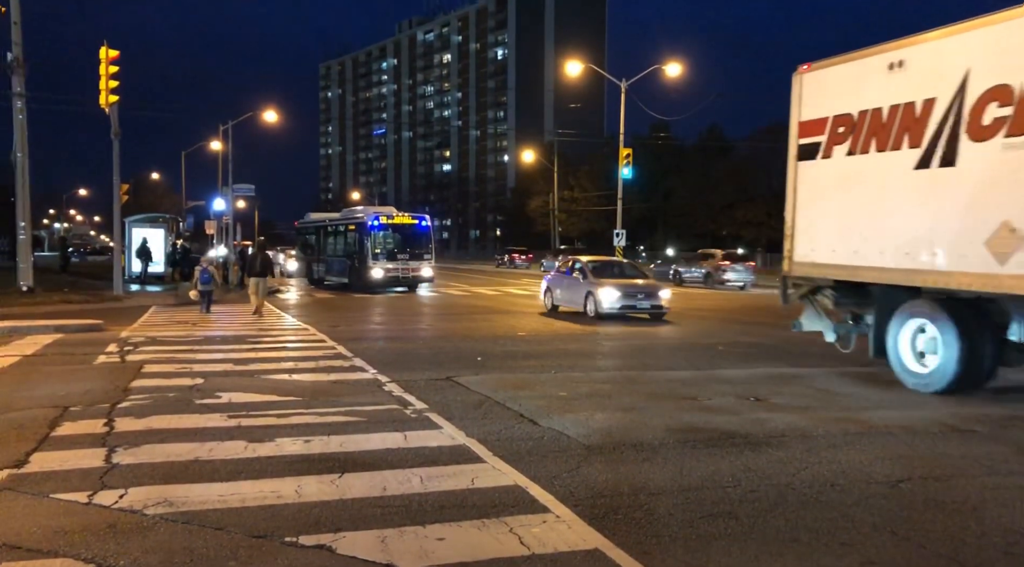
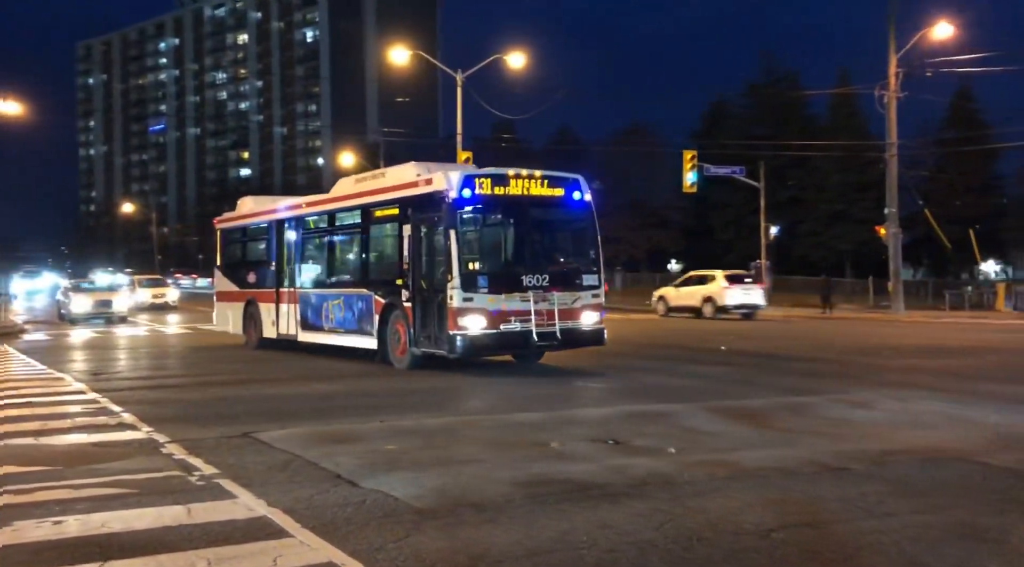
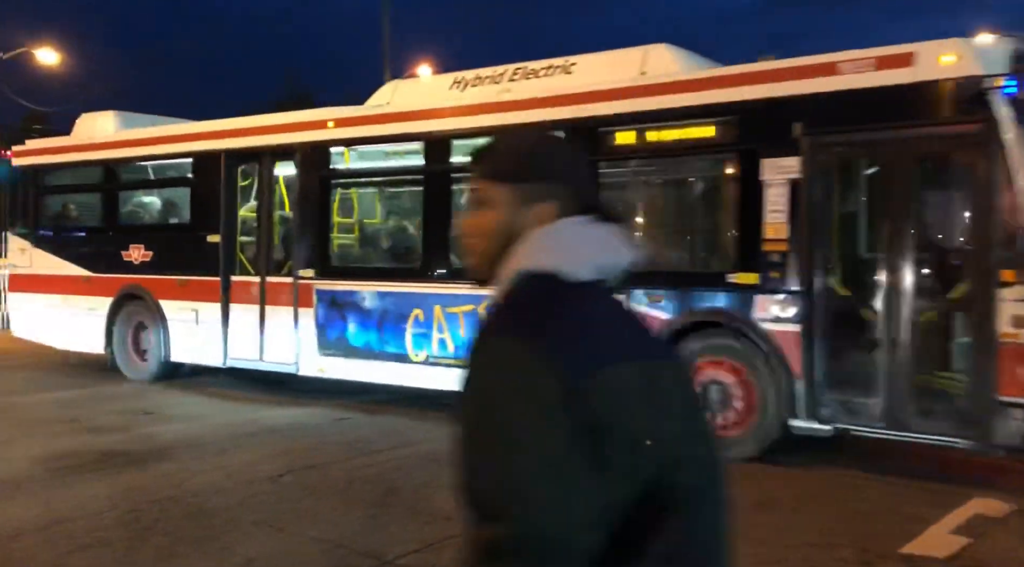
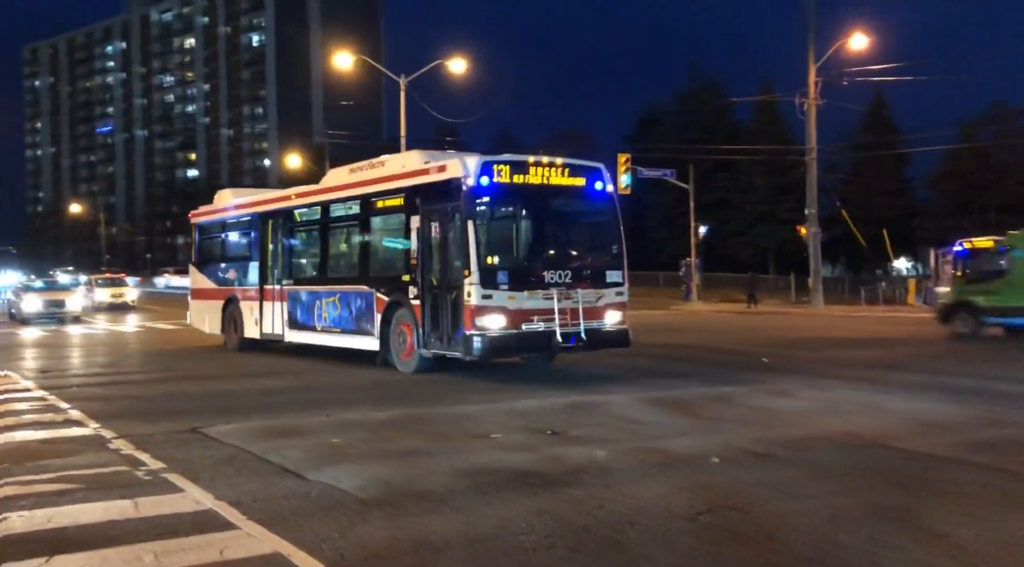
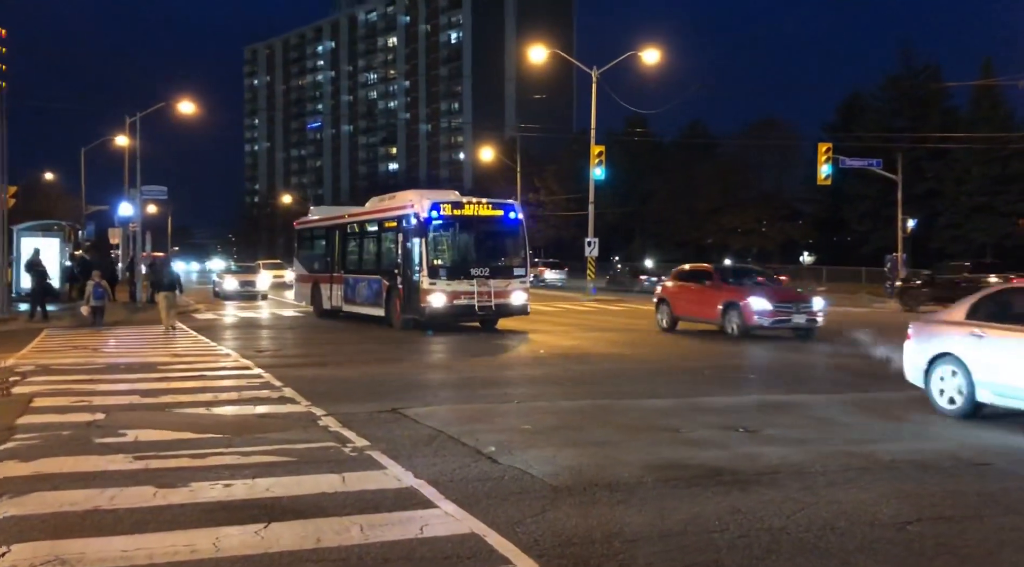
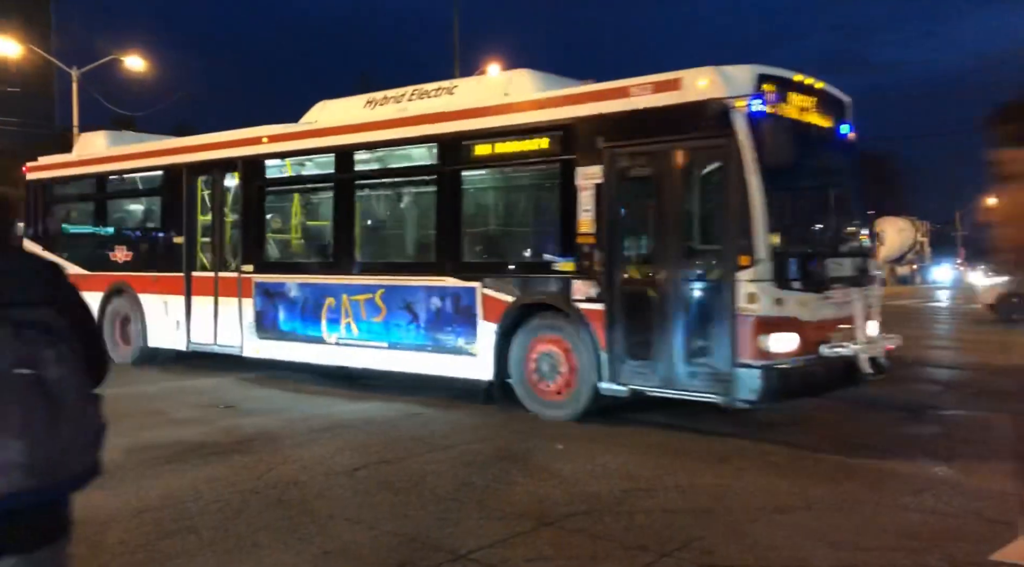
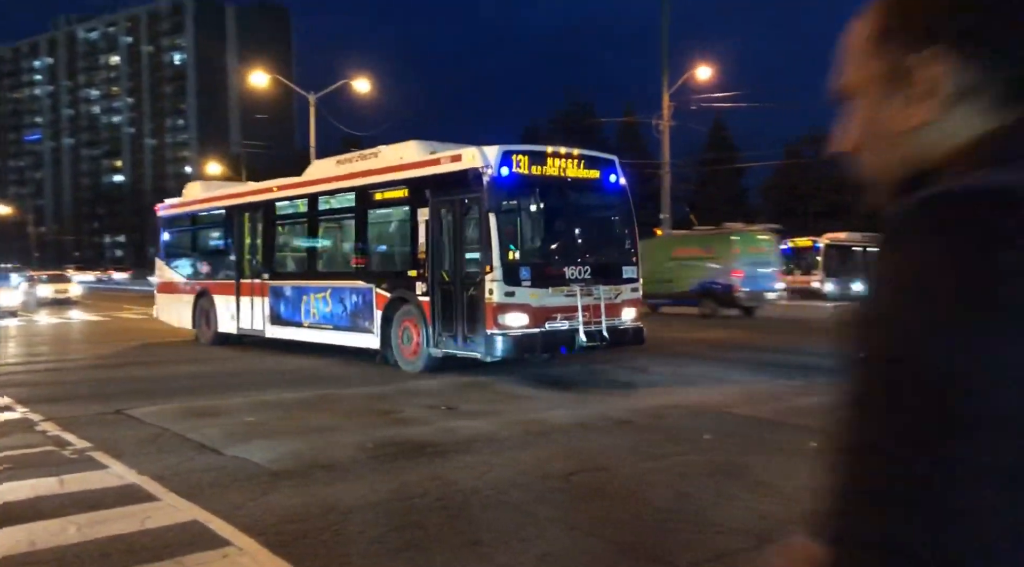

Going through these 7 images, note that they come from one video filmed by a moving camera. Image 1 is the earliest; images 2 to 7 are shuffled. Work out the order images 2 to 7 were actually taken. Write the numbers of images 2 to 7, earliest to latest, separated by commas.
5, 2, 4, 7, 6, 3
